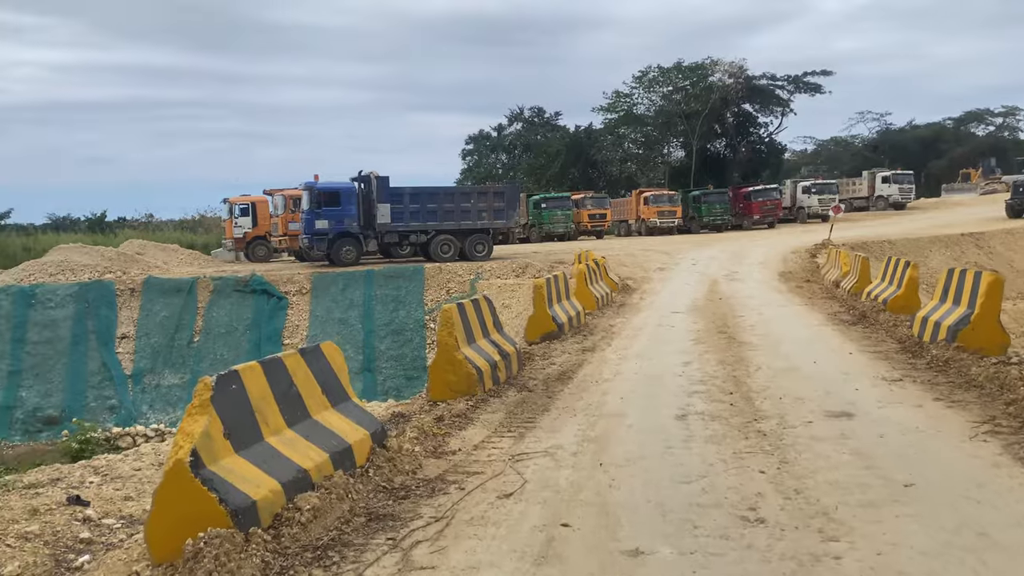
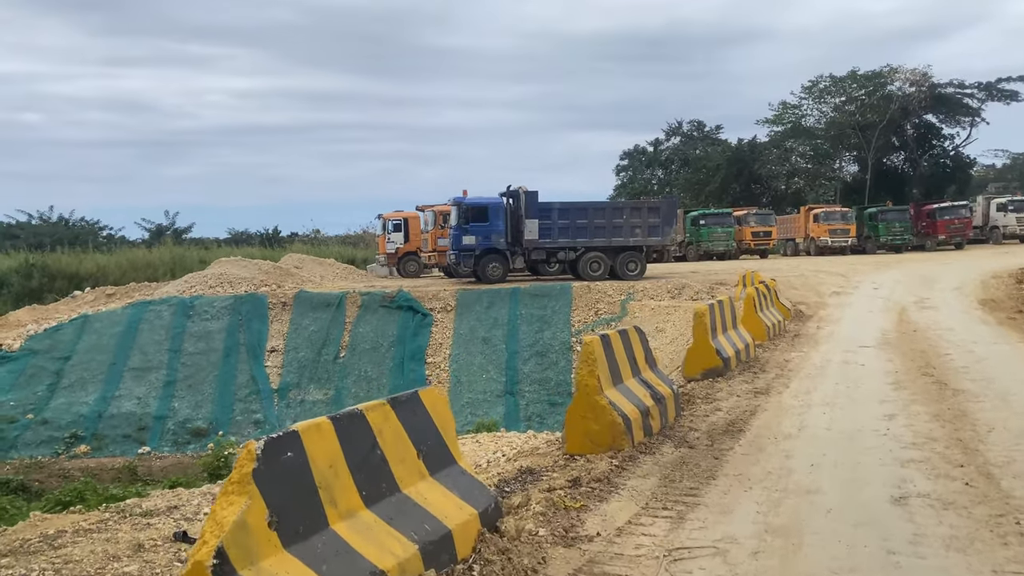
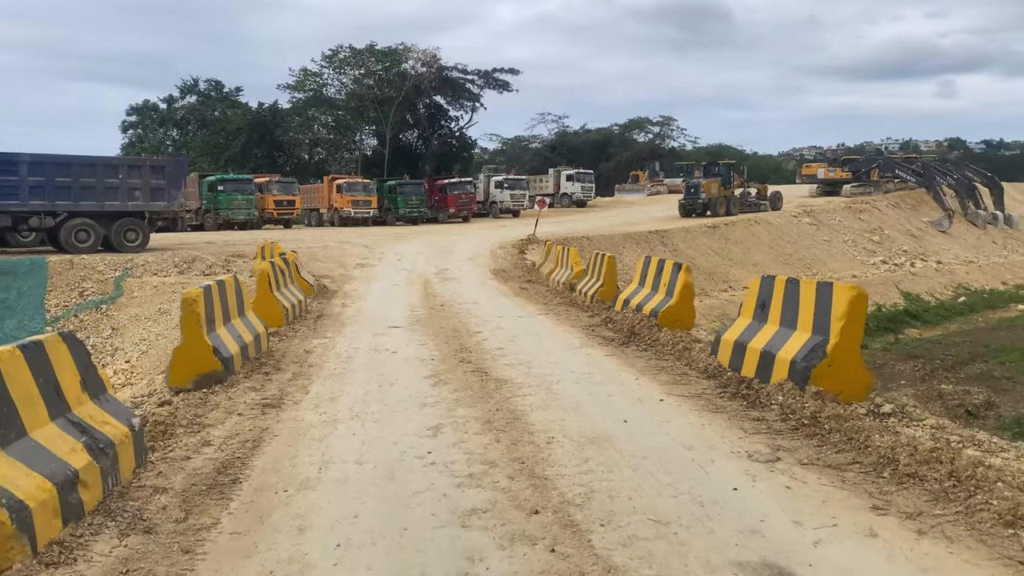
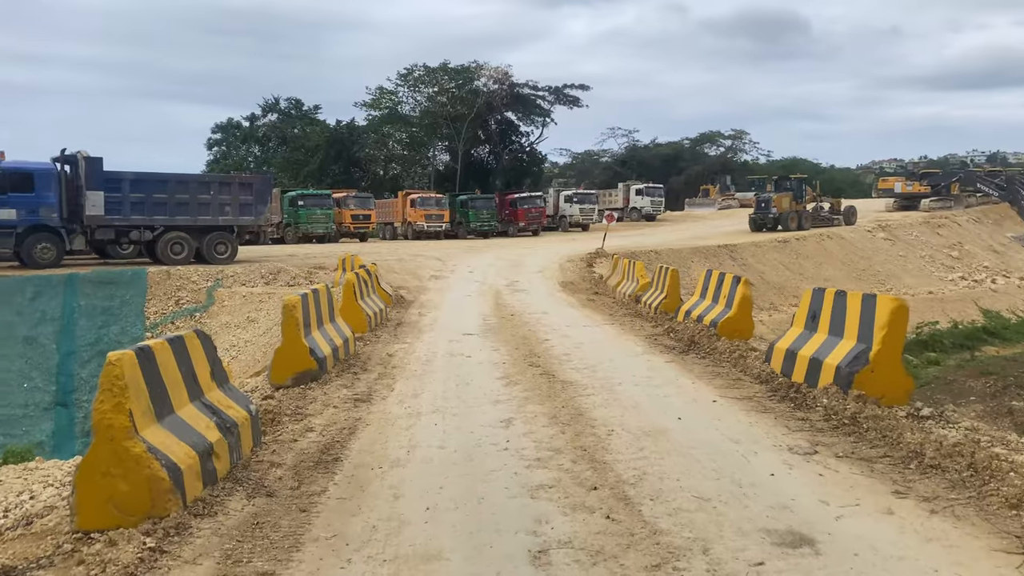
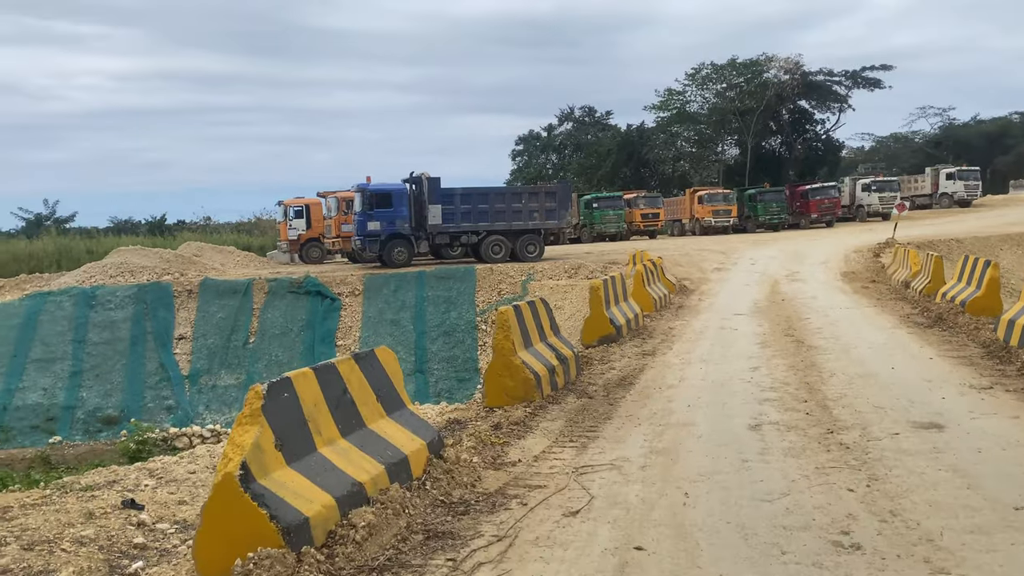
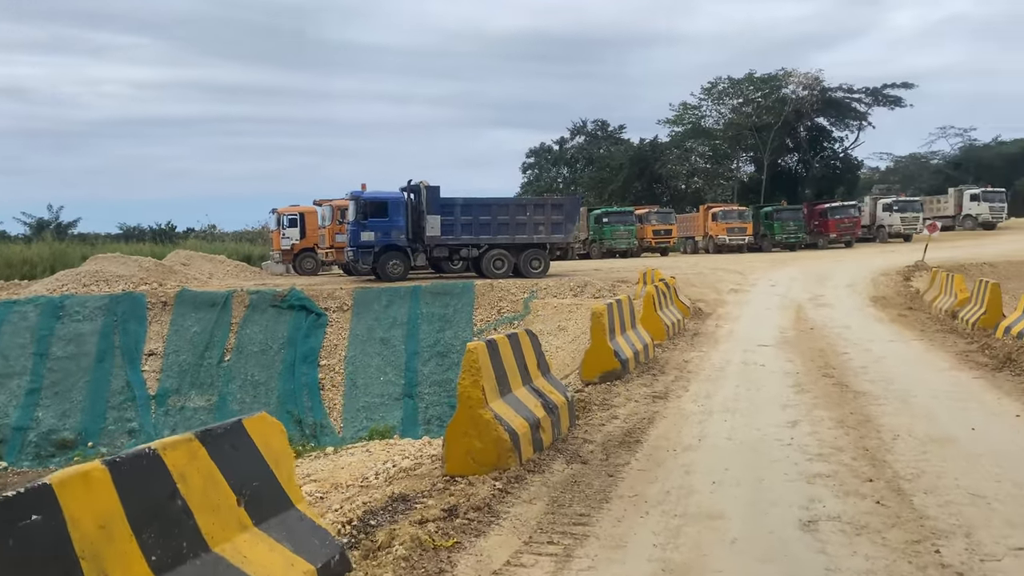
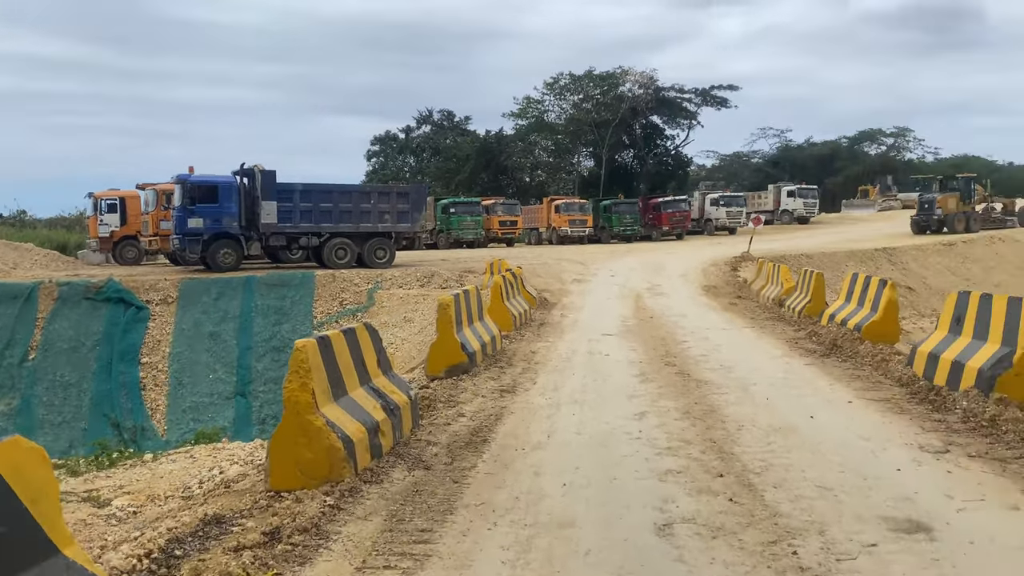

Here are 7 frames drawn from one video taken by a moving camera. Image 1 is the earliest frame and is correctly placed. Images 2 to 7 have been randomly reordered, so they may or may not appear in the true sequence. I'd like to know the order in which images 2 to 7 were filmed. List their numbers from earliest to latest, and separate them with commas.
5, 2, 6, 7, 4, 3
